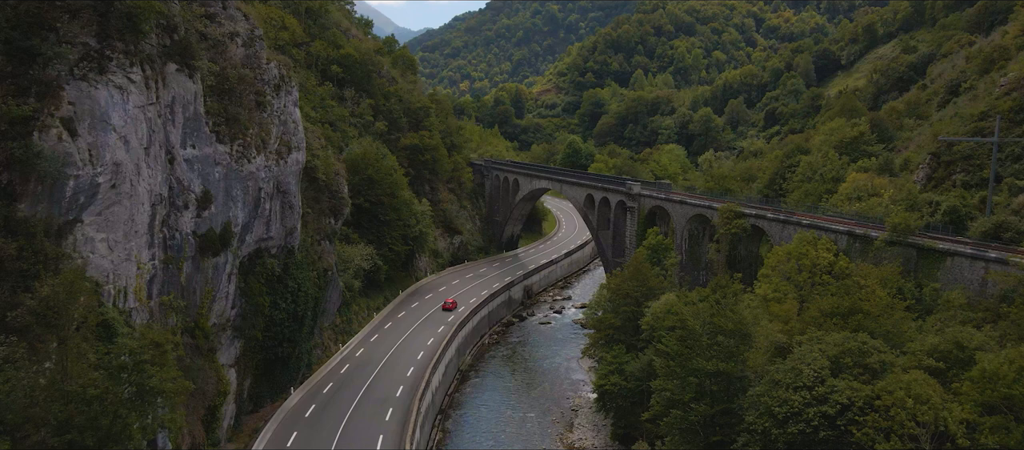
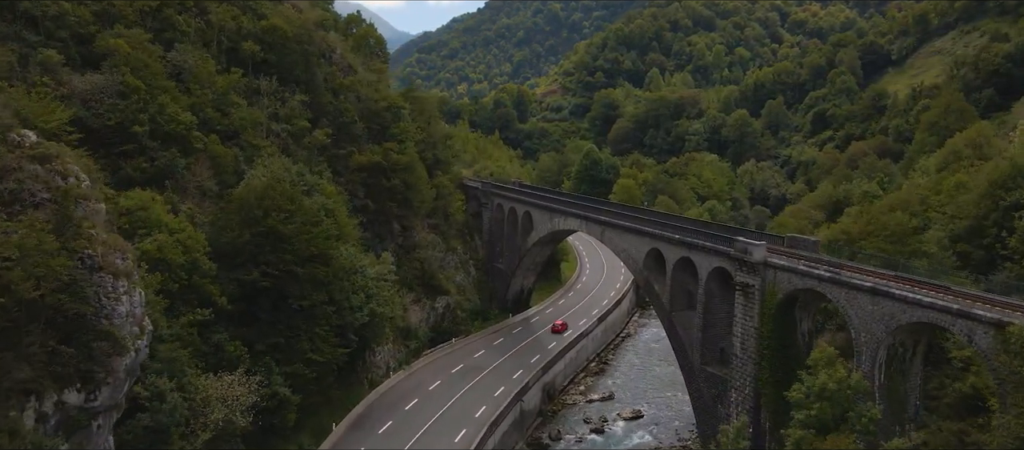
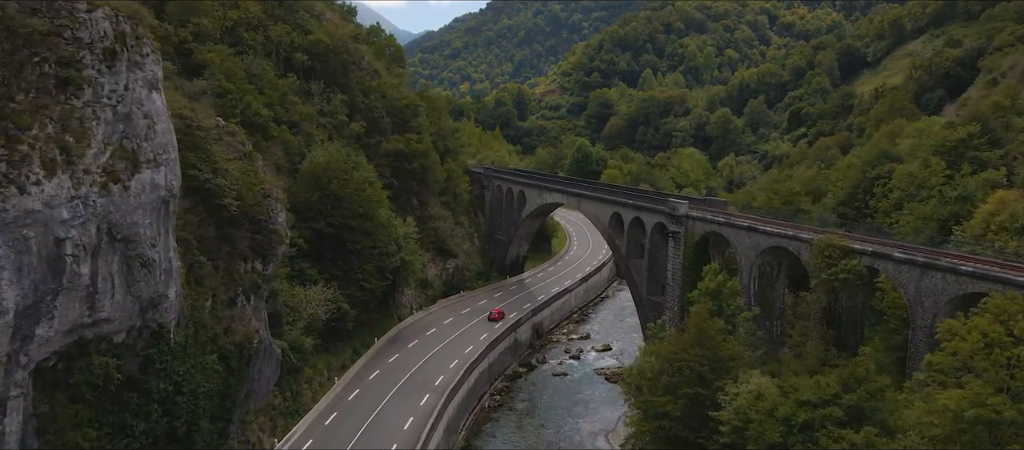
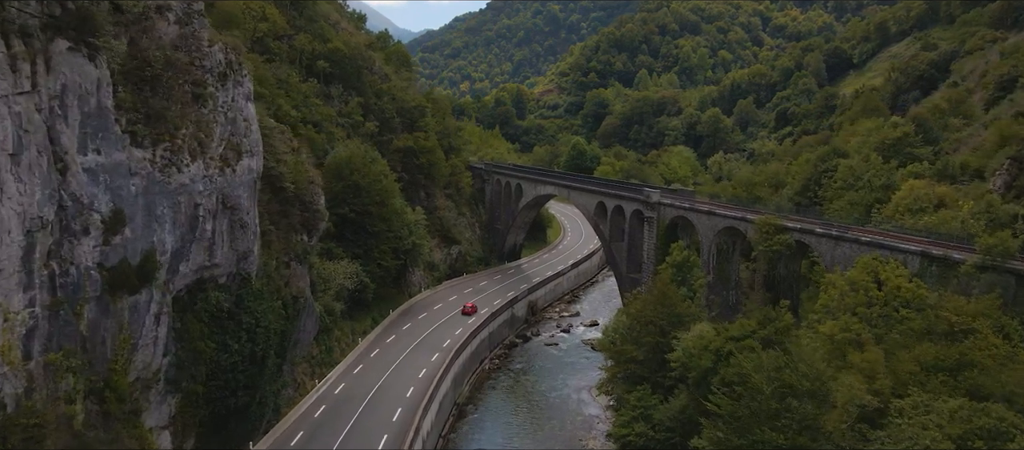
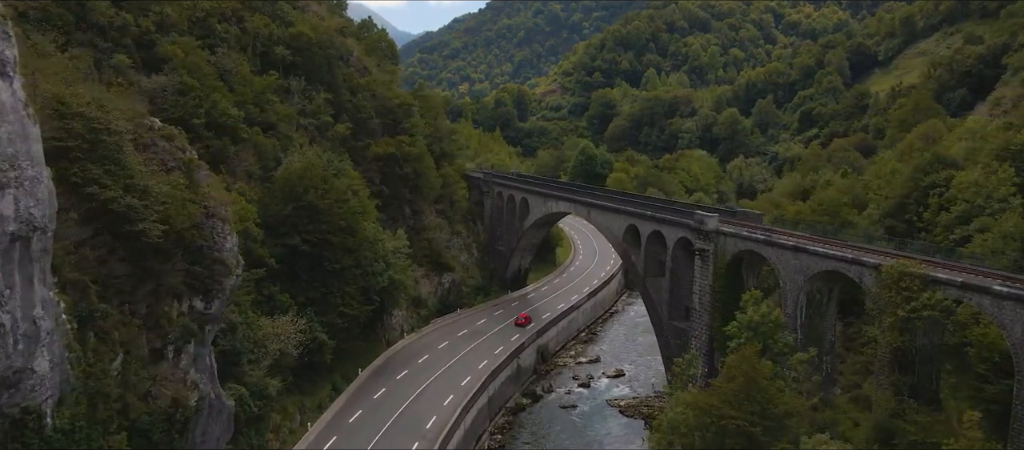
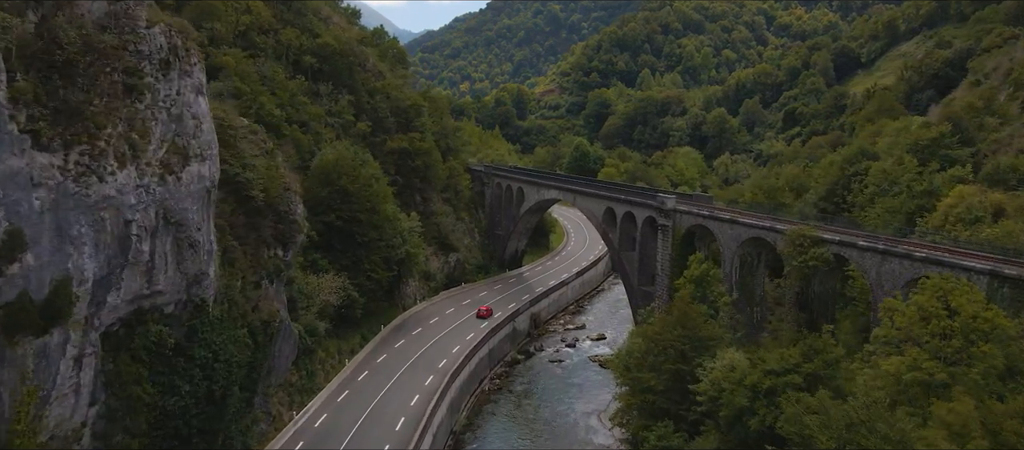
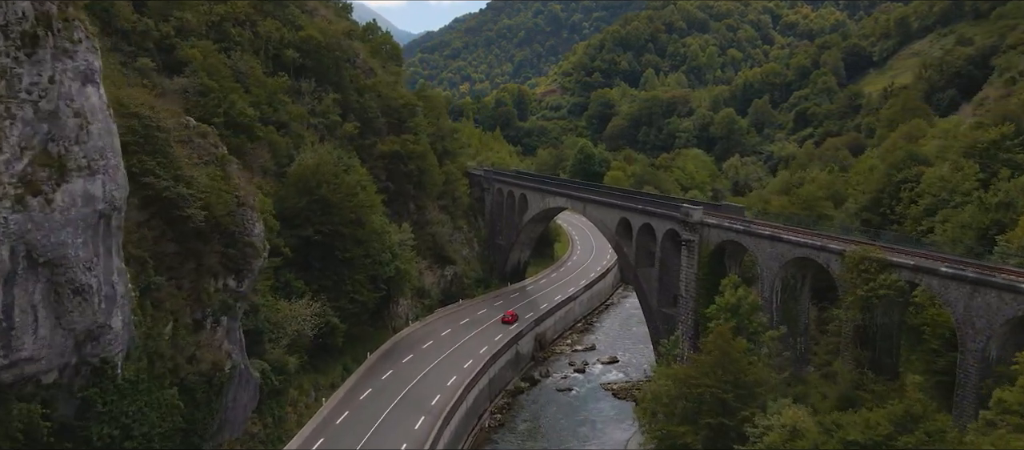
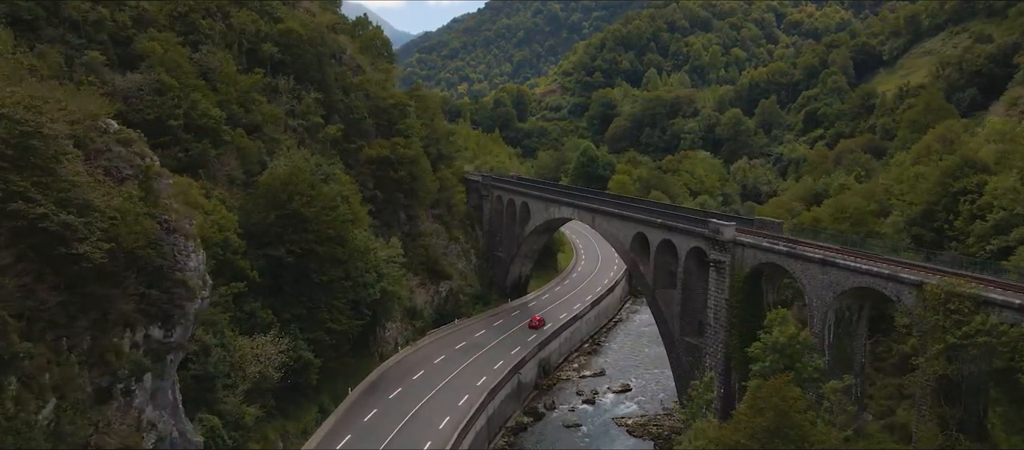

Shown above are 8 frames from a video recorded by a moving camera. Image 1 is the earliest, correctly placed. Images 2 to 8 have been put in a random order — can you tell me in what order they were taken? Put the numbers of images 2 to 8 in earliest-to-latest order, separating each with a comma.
4, 6, 3, 7, 5, 8, 2
